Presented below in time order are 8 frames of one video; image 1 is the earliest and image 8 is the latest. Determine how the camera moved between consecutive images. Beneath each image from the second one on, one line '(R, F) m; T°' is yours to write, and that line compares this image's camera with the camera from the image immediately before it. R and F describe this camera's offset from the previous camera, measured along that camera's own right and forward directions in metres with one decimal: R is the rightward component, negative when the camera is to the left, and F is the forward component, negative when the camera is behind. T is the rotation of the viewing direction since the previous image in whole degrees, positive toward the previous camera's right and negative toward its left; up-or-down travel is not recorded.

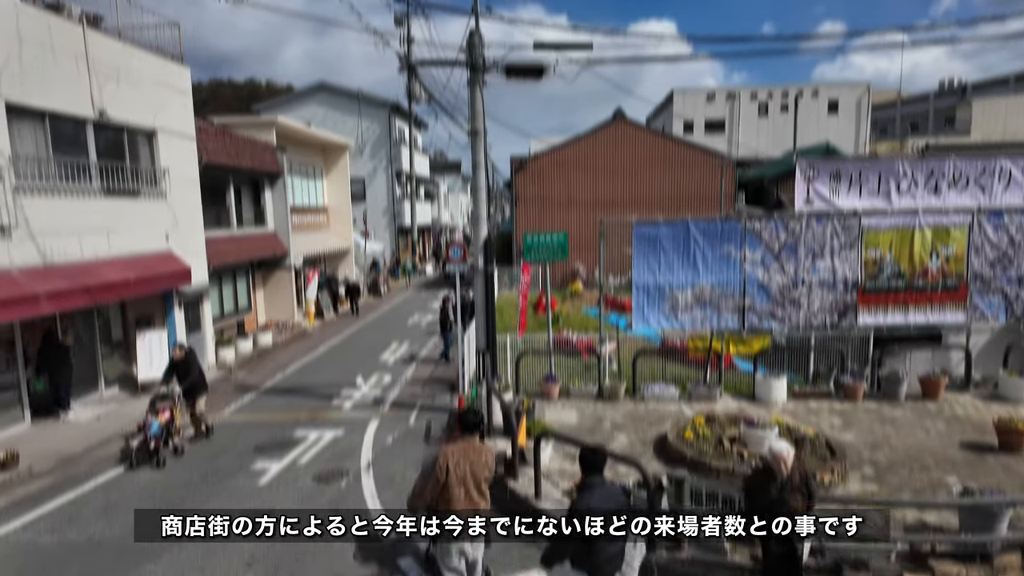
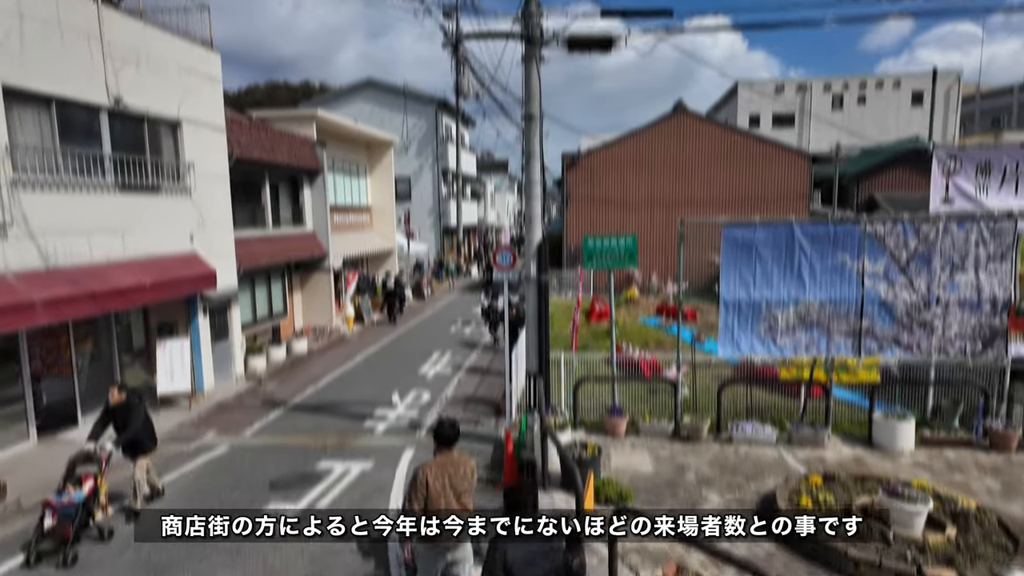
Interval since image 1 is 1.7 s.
(-0.2, +1.6) m; -4°
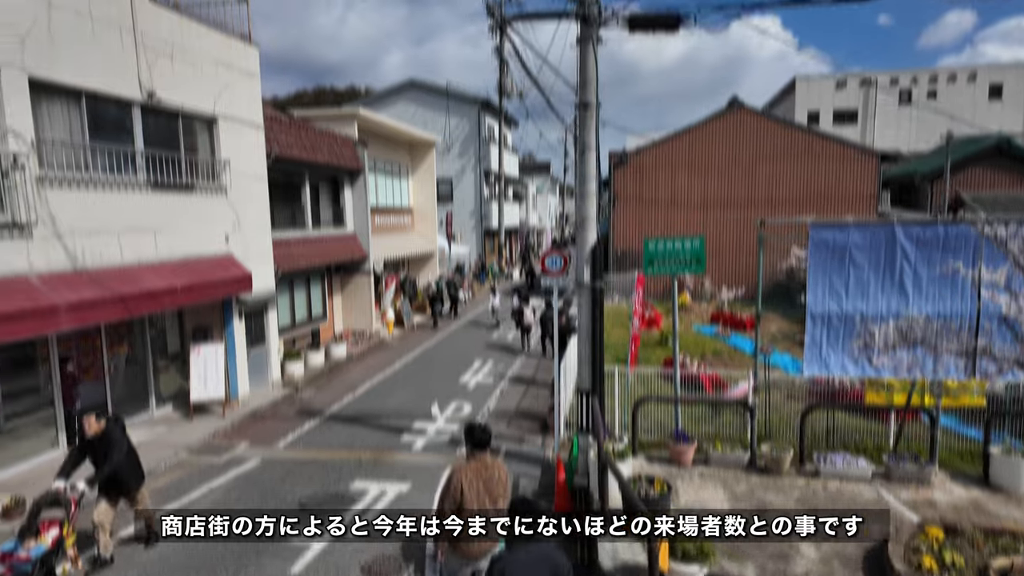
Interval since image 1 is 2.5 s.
(-0.2, +0.9) m; -4°
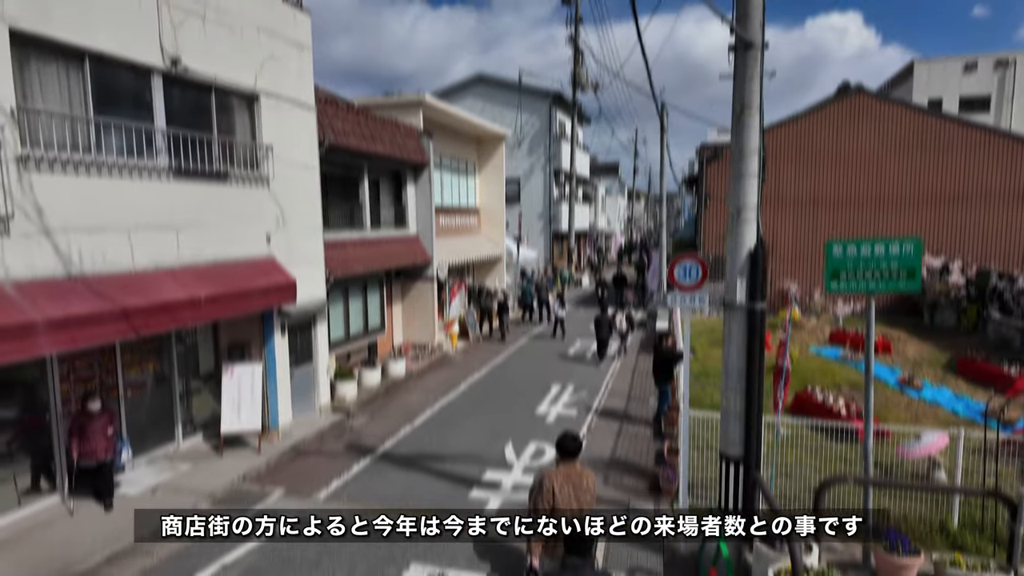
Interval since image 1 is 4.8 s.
(-0.6, +2.3) m; -6°
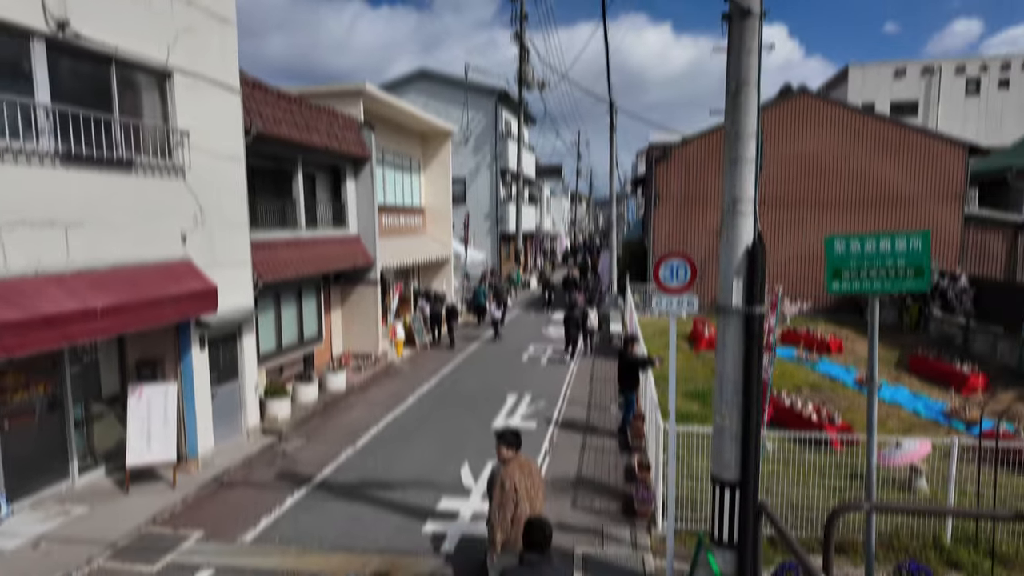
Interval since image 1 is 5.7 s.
(-0.2, +0.9) m; +5°
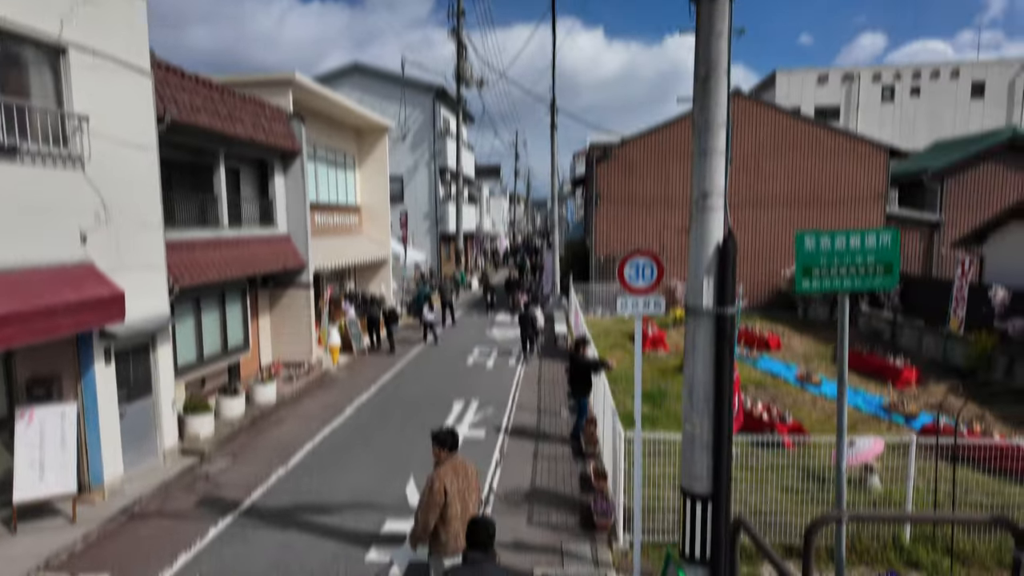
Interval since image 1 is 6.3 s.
(-0.1, +0.5) m; +6°
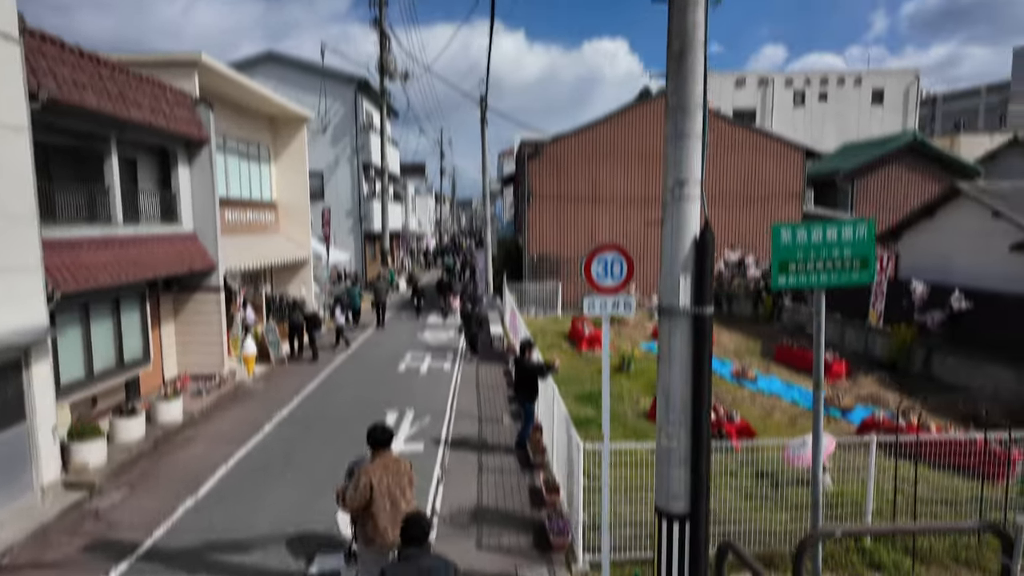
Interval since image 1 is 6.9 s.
(-0.2, +0.7) m; +7°
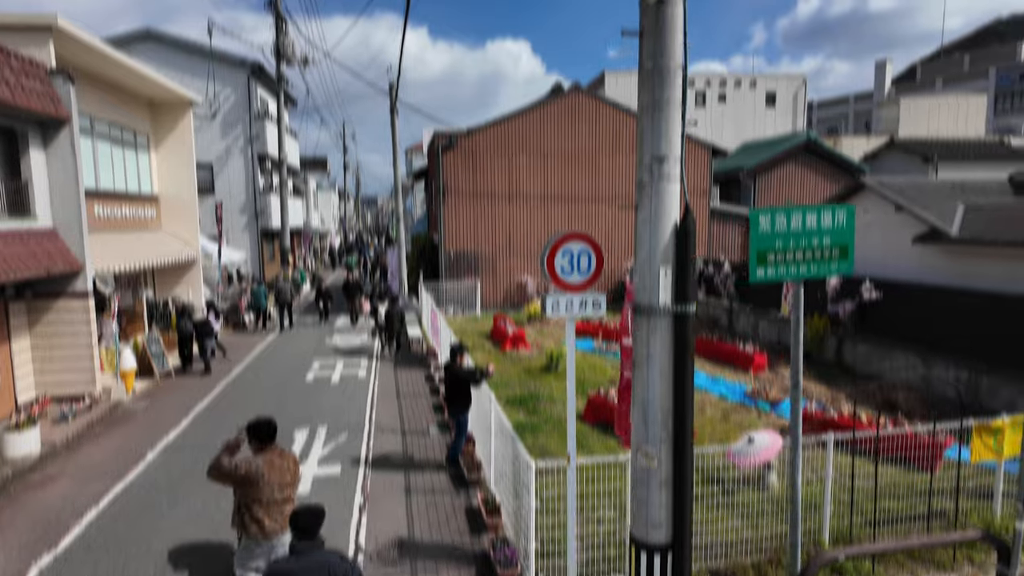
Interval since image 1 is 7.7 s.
(-0.3, +0.8) m; +9°
